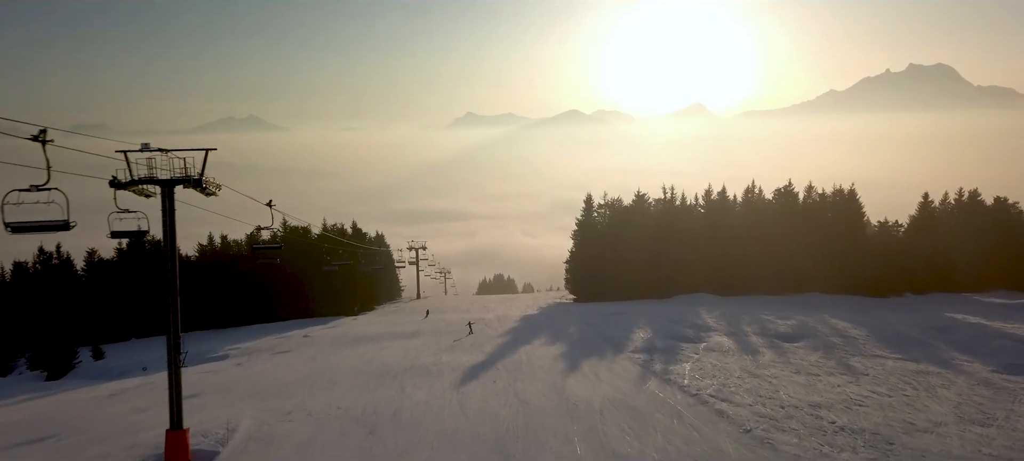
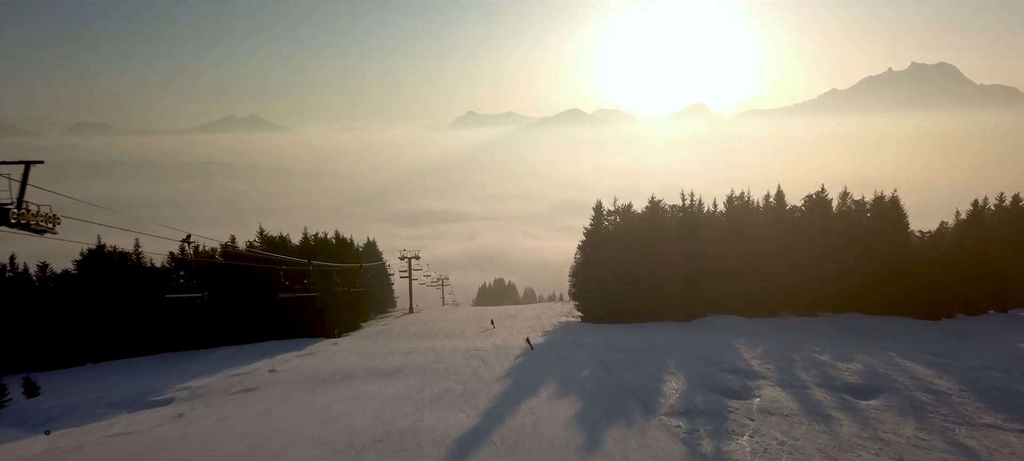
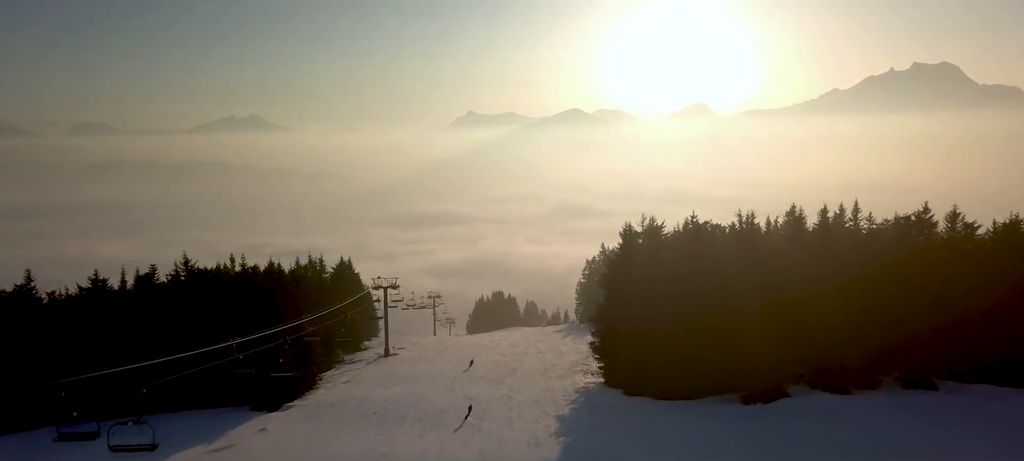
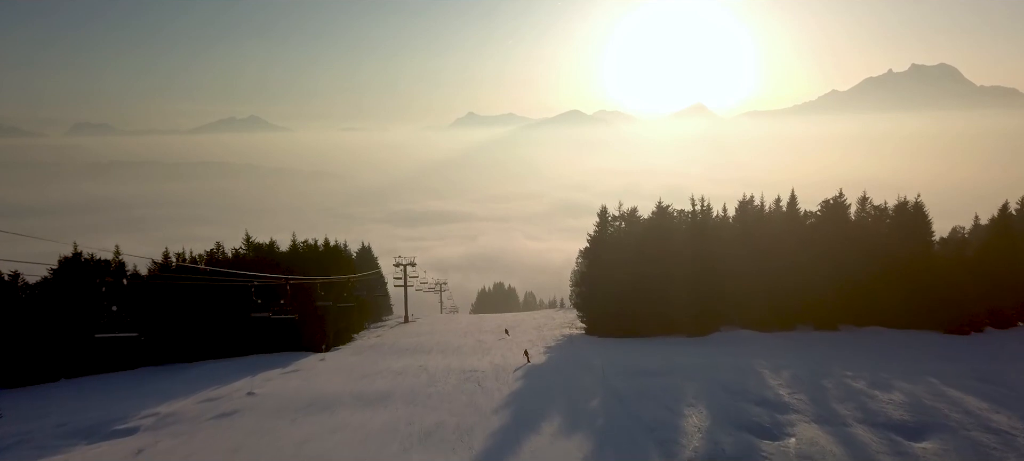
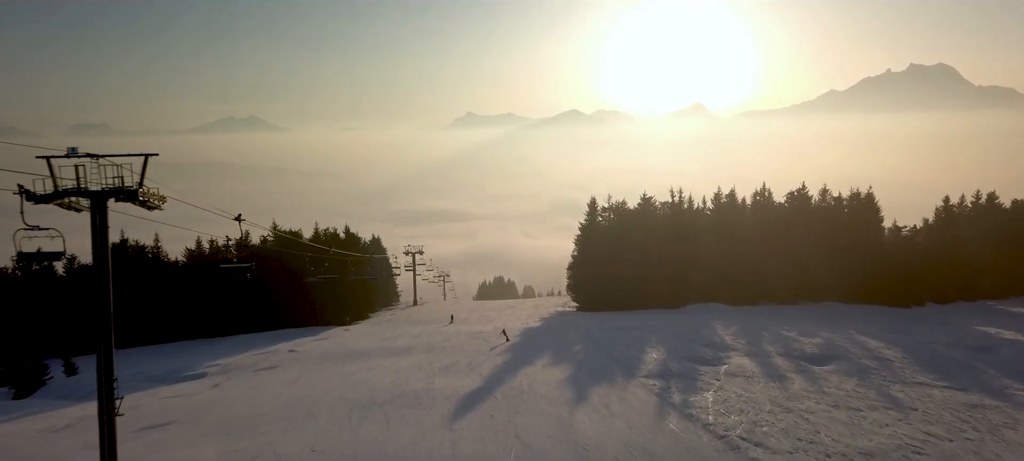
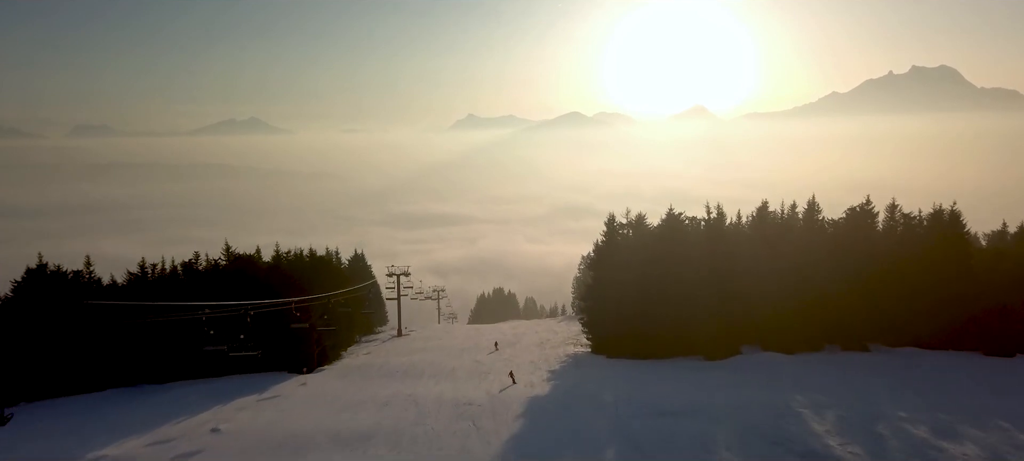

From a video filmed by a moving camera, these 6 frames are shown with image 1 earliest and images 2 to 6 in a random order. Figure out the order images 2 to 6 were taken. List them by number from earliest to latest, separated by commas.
5, 2, 4, 6, 3
